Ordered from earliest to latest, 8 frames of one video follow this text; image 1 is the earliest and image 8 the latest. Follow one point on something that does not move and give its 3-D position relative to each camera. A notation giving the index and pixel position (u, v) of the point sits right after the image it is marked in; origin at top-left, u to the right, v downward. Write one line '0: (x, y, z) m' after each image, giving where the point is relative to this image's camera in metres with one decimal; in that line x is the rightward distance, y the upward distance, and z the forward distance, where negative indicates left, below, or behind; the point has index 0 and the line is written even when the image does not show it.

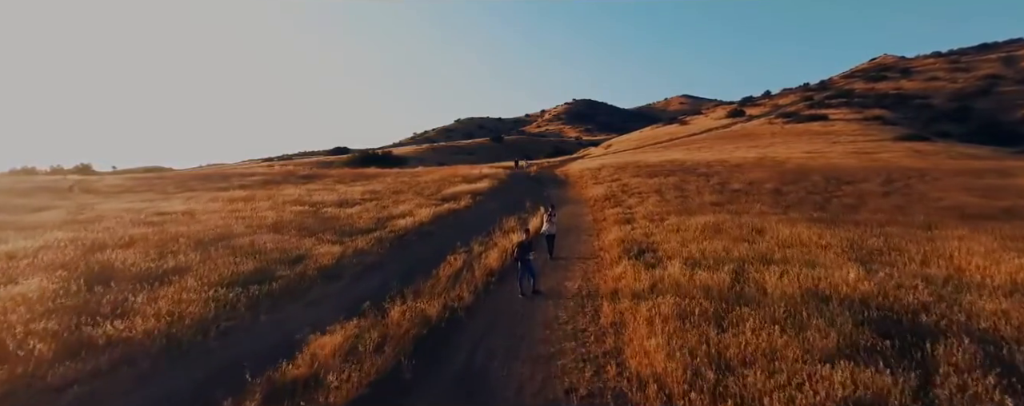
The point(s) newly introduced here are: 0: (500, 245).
0: (-0.4, -1.6, +15.7) m
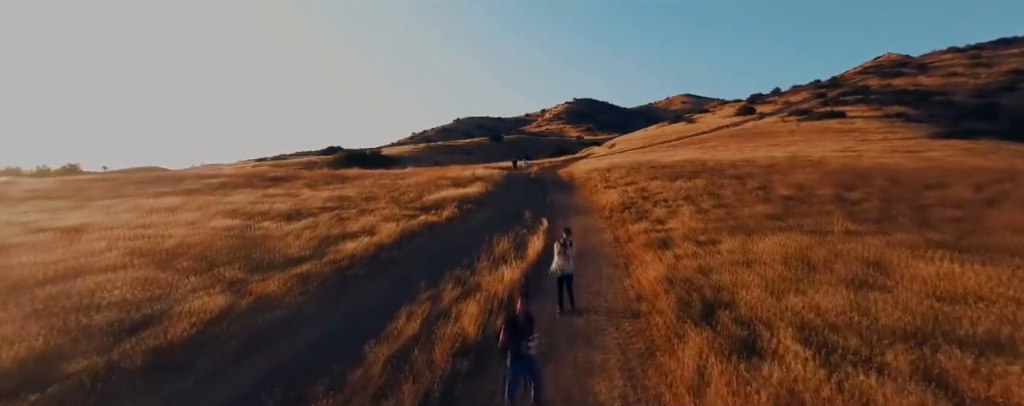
0: (-0.7, -2.1, +10.4) m
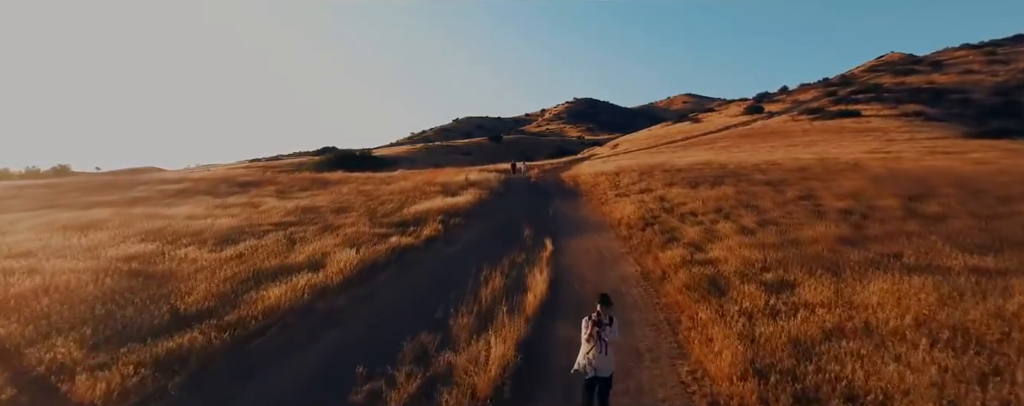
0: (-0.9, -2.8, +6.5) m
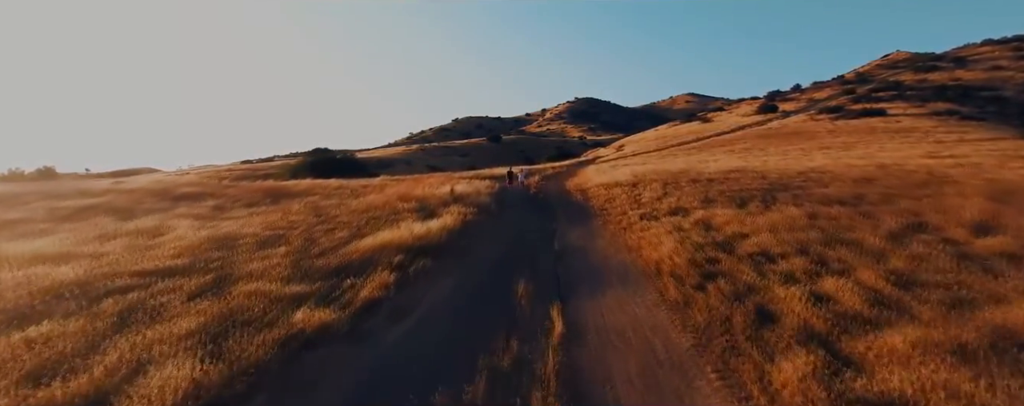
0: (-1.2, -3.9, +0.4) m
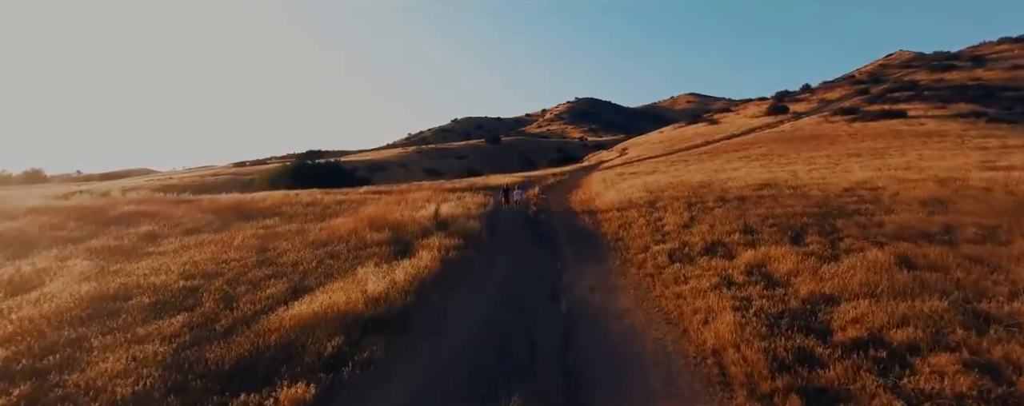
0: (-1.5, -5.2, -4.0) m
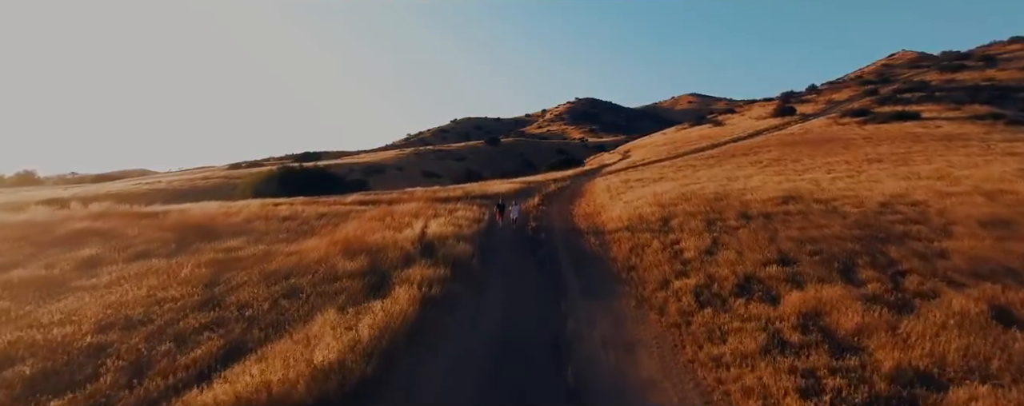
0: (-1.7, -6.2, -6.8) m
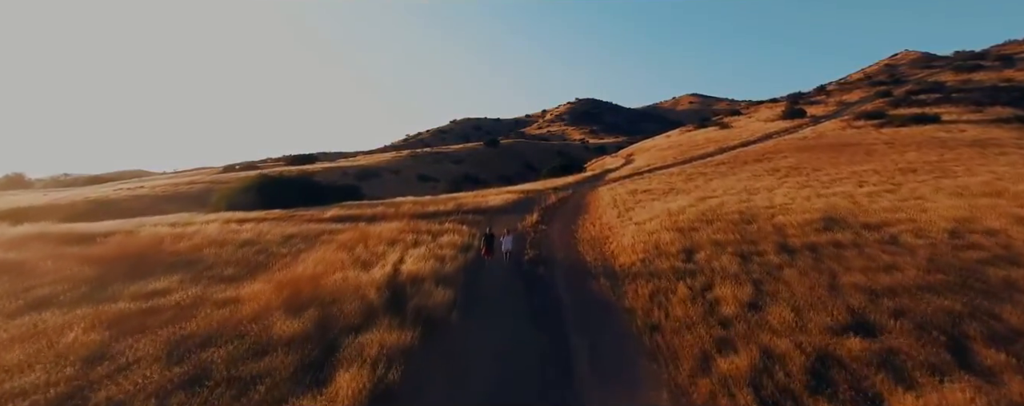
0: (-2.0, -7.4, -10.6) m
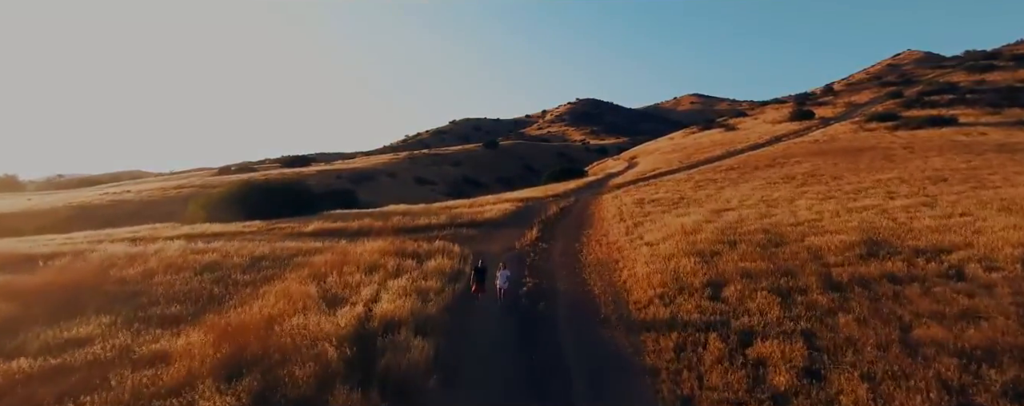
0: (-2.2, -8.4, -13.5) m
